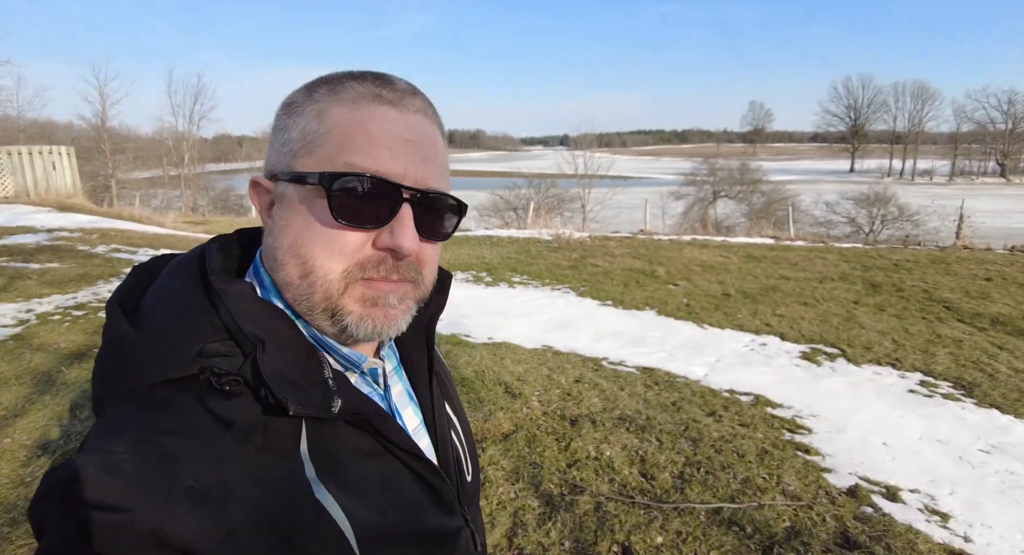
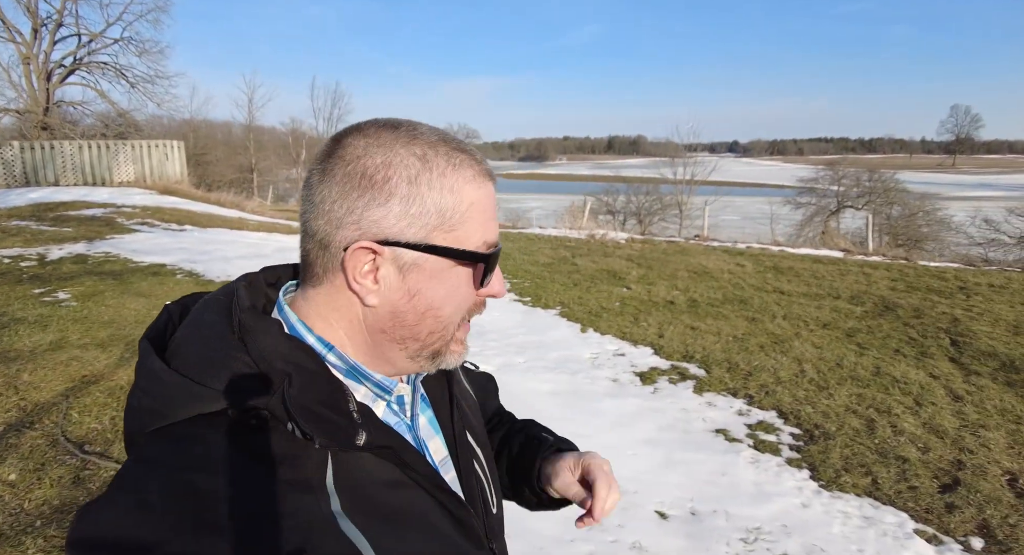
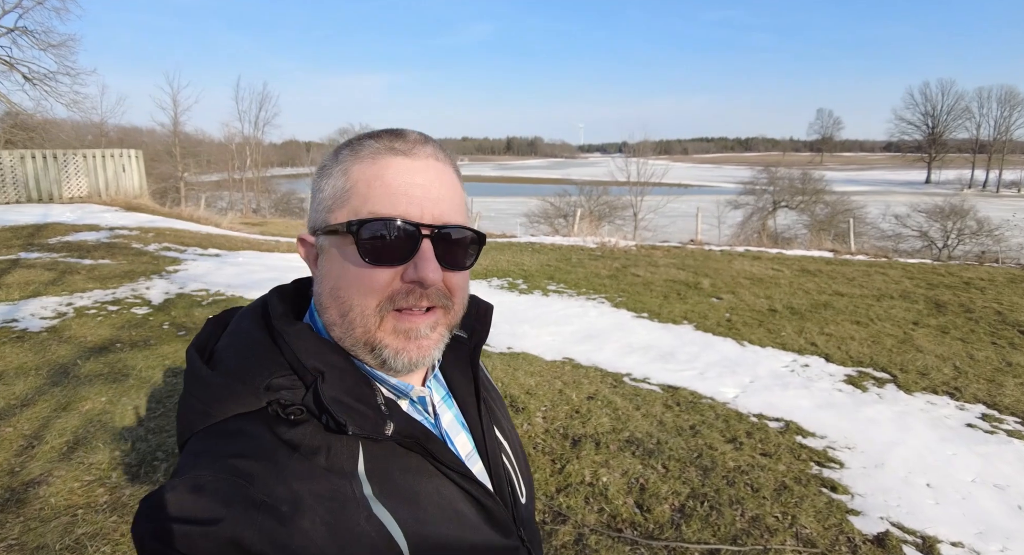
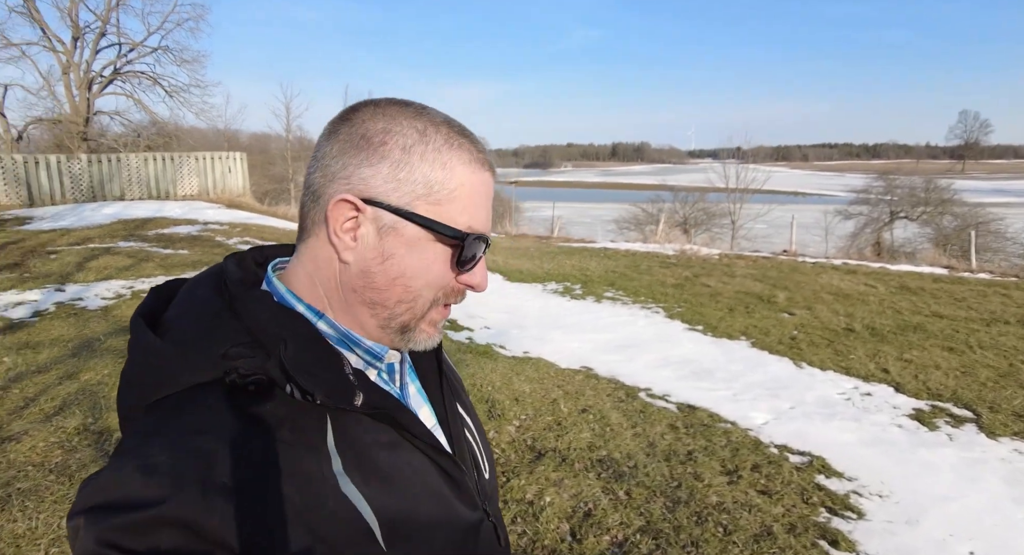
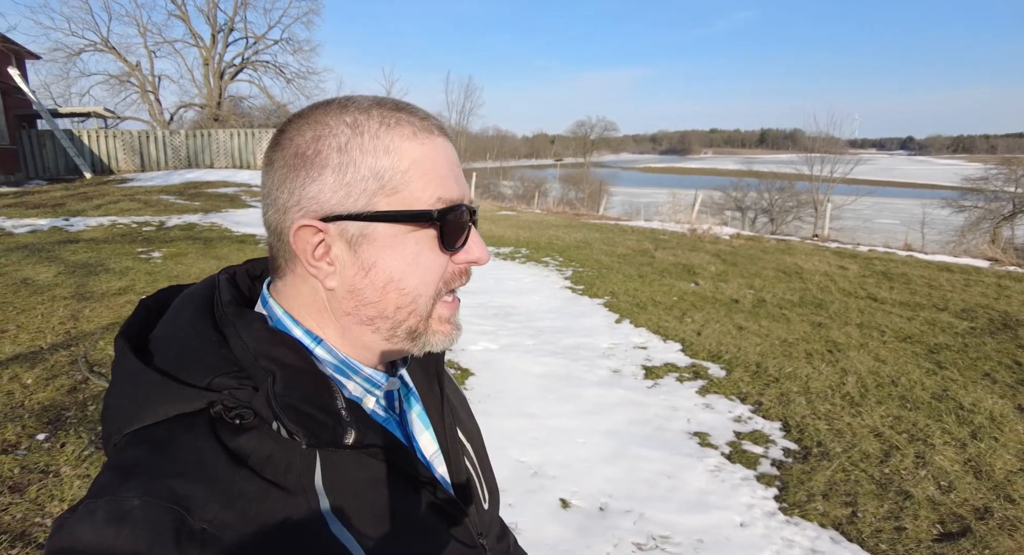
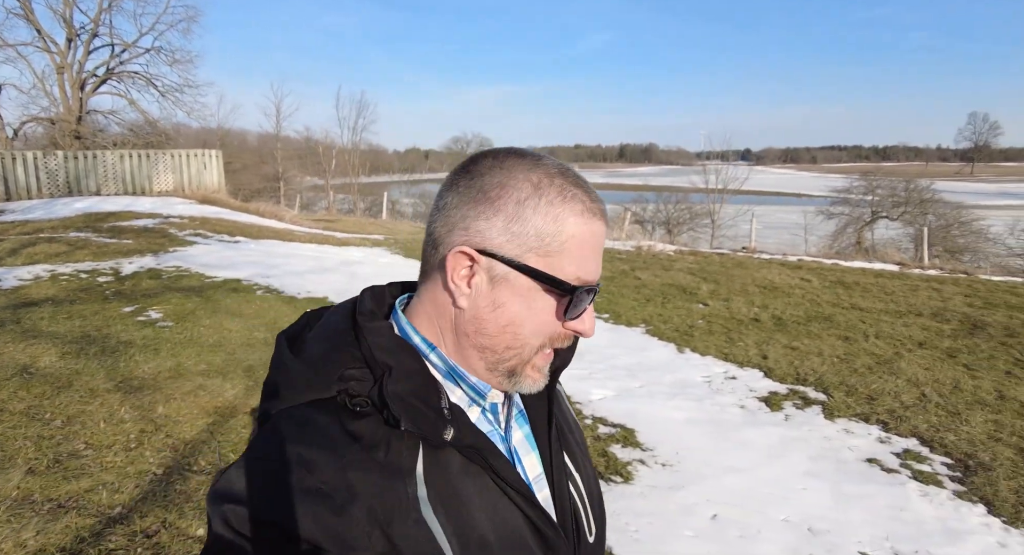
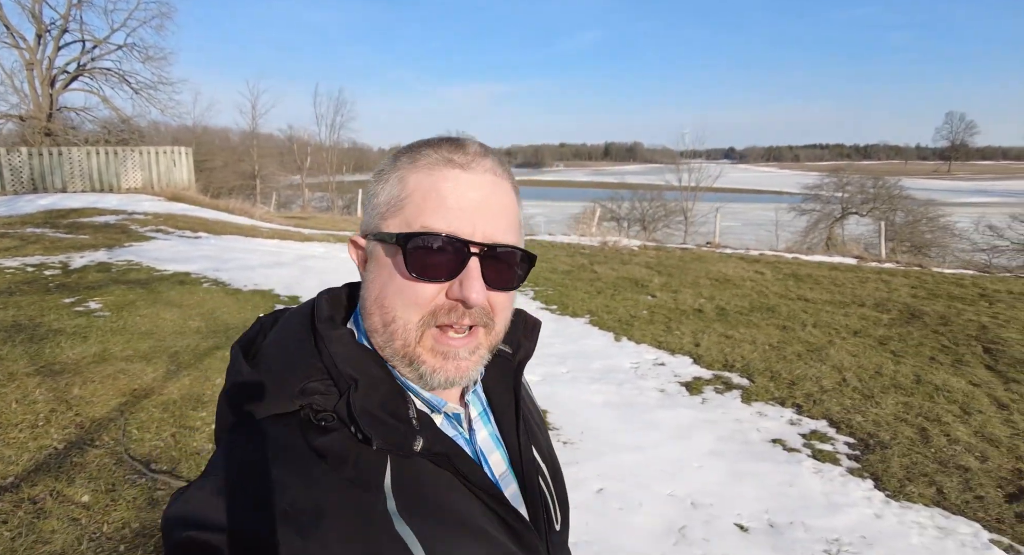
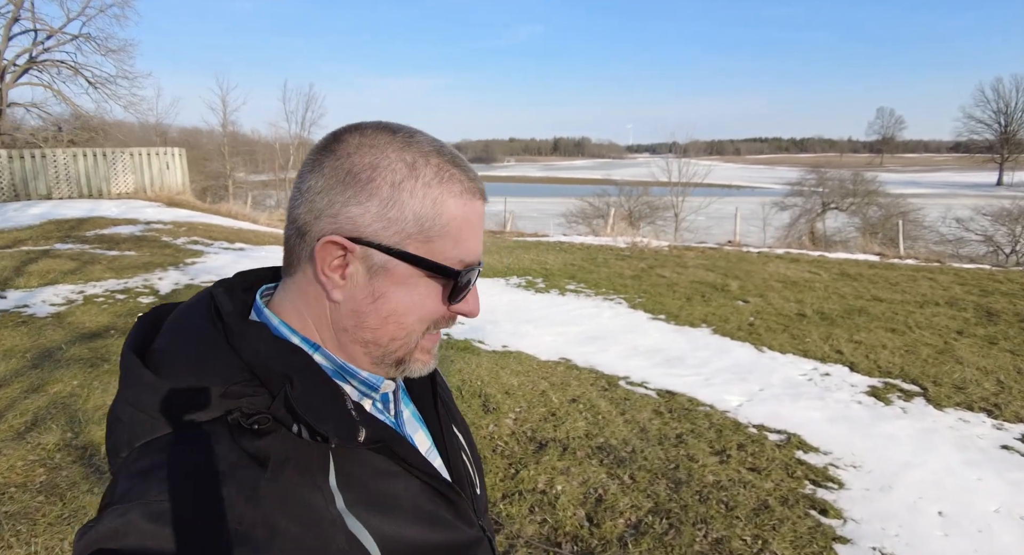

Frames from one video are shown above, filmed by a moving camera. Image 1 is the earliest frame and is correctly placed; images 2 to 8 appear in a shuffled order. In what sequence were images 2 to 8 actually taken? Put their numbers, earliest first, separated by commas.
3, 8, 4, 6, 7, 2, 5
